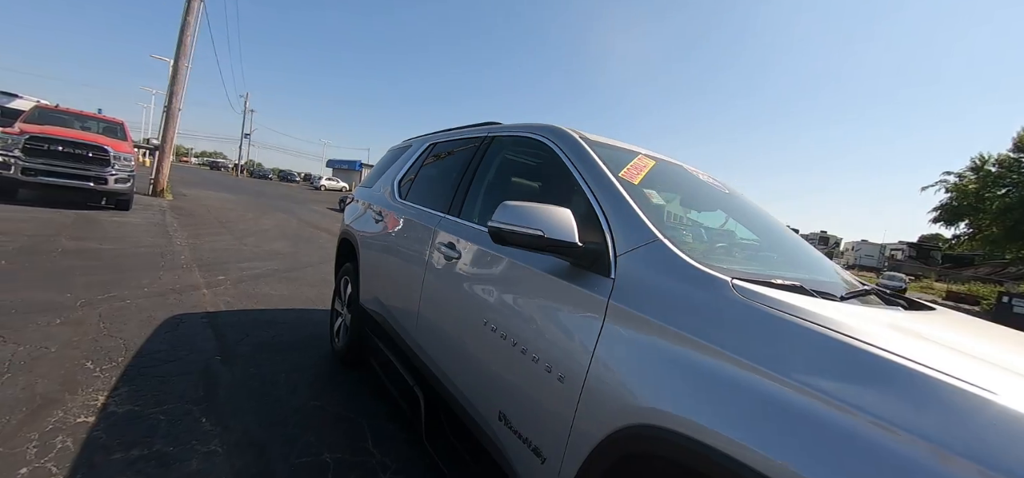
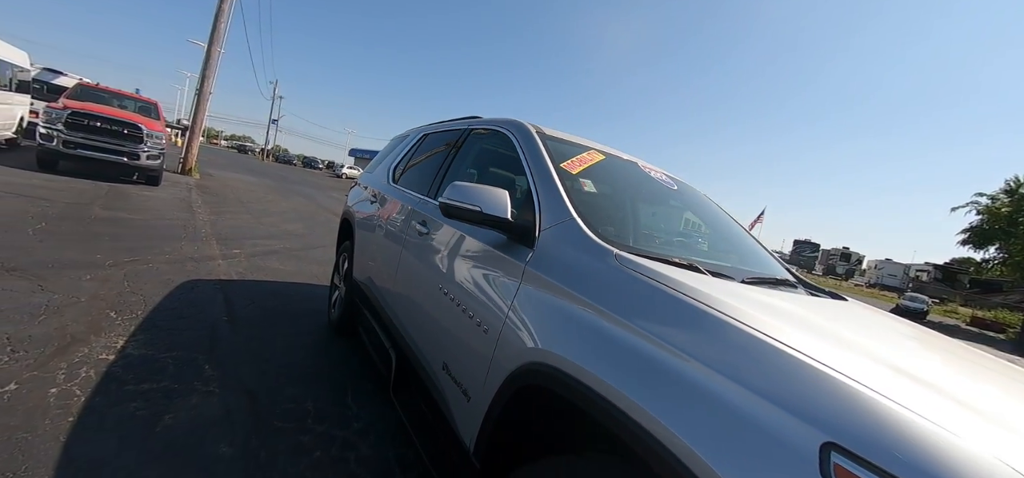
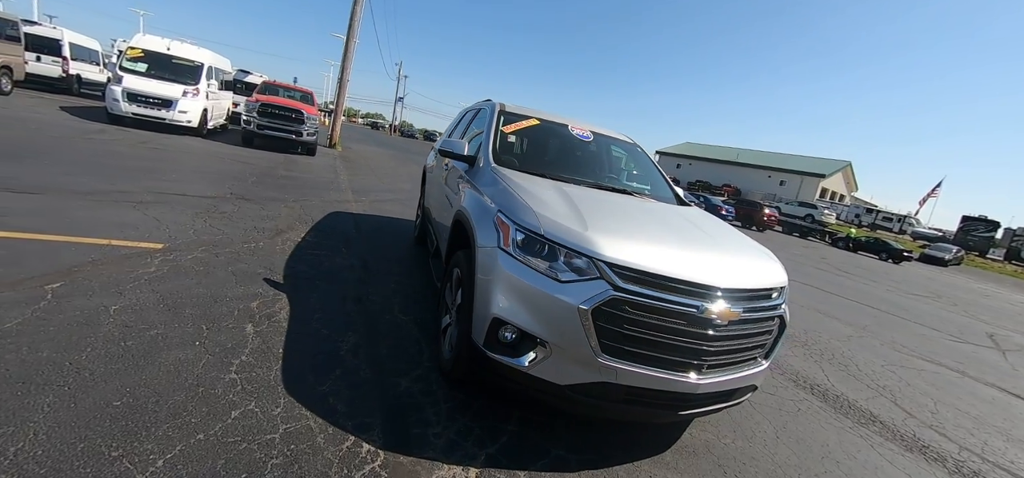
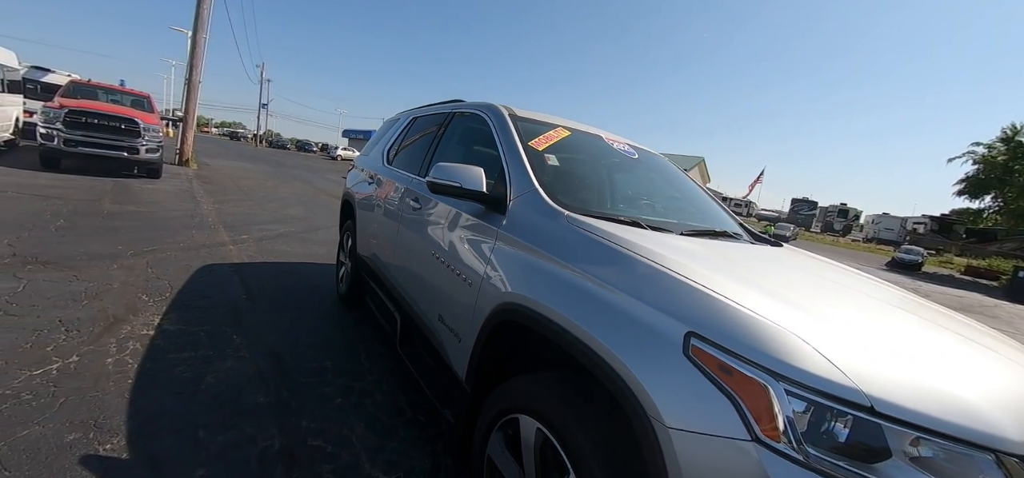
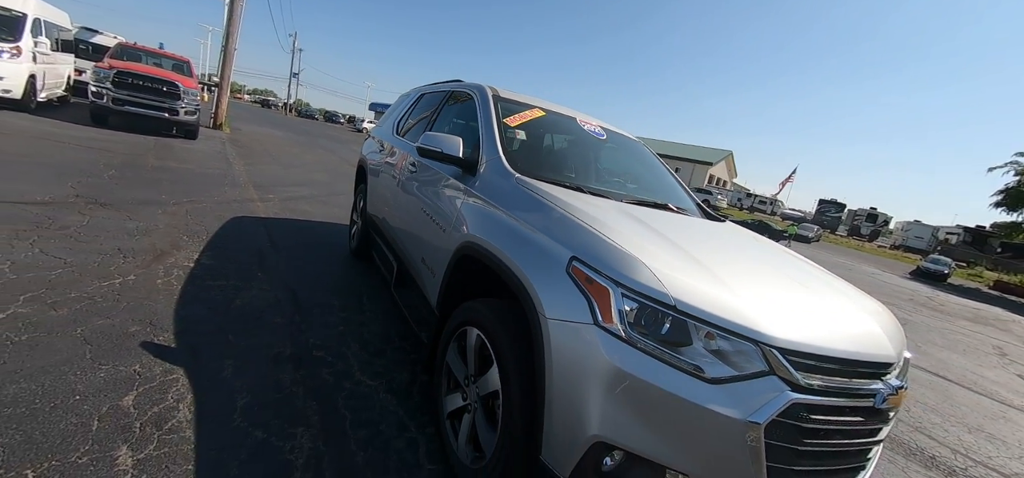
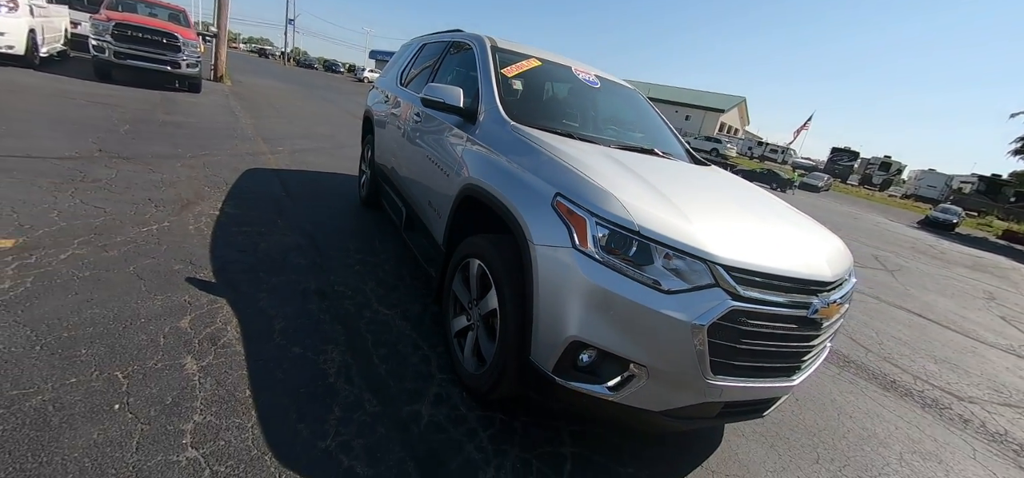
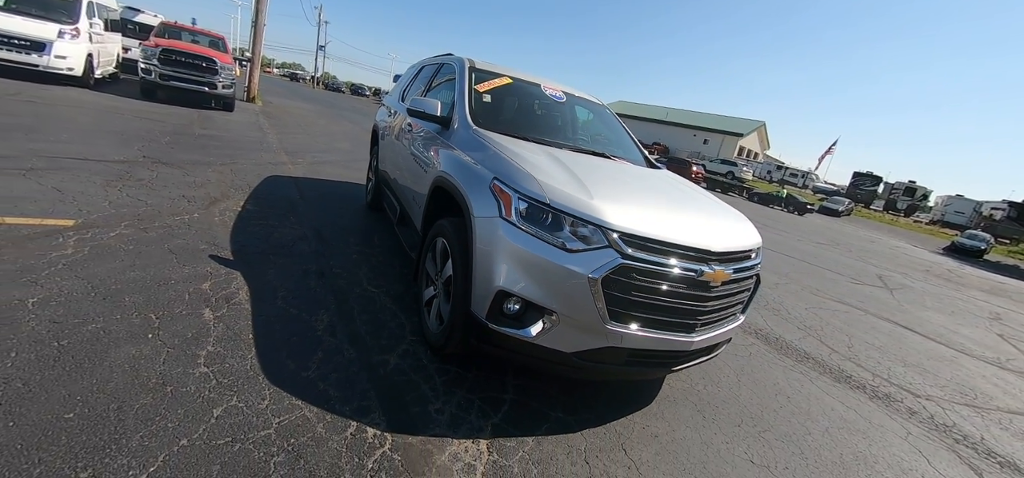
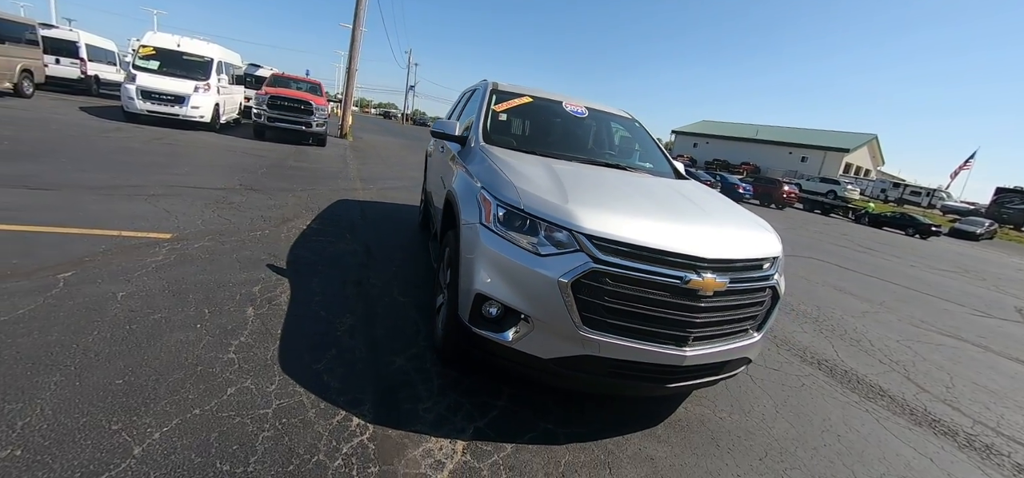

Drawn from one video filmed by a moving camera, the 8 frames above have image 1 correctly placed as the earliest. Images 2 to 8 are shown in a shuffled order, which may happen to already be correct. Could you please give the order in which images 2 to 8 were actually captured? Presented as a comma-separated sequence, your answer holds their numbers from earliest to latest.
2, 4, 5, 6, 7, 3, 8
